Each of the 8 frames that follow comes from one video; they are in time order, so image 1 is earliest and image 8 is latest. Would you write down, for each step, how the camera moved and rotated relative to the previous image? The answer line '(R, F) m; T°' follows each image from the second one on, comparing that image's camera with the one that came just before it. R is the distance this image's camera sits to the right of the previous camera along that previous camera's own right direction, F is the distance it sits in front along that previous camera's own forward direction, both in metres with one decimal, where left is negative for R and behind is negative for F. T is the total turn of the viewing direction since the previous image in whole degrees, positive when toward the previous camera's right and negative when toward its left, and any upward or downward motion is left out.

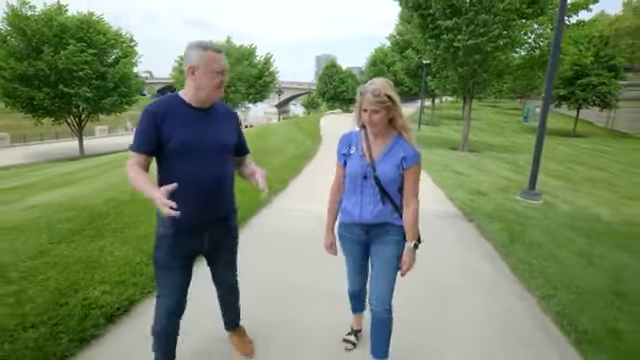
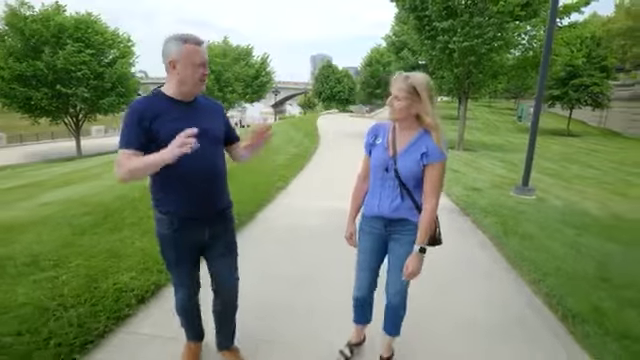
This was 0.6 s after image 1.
(-0.1, -0.3) m; +1°
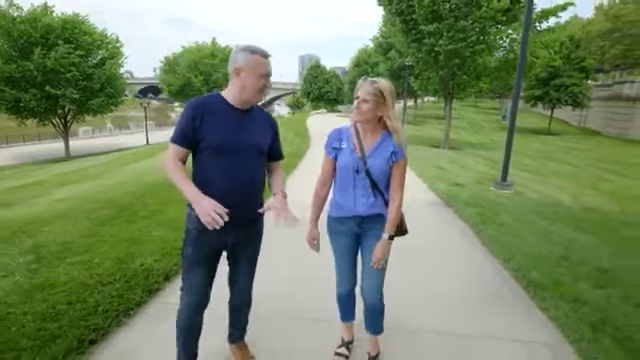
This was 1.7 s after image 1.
(-0.1, -0.6) m; +2°
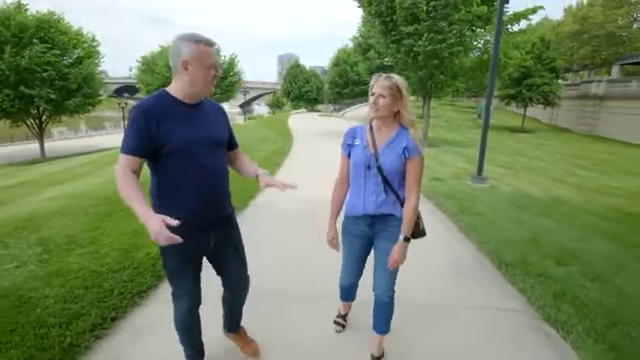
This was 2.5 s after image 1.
(-0.1, -0.4) m; +3°
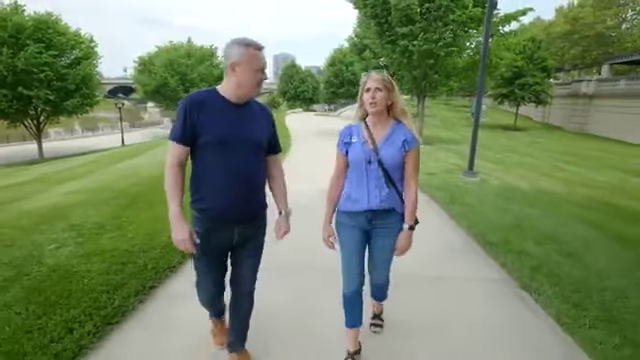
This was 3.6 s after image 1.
(-0.1, -0.6) m; +1°
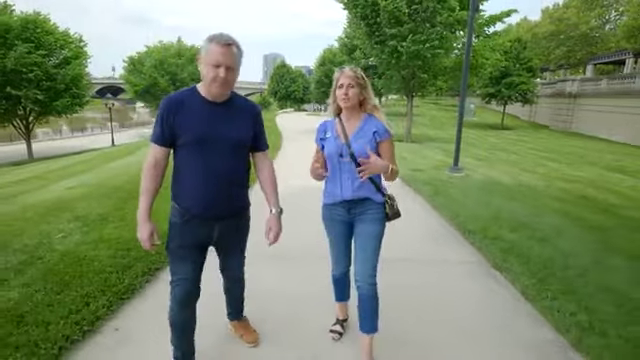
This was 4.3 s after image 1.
(0.0, -0.4) m; +1°
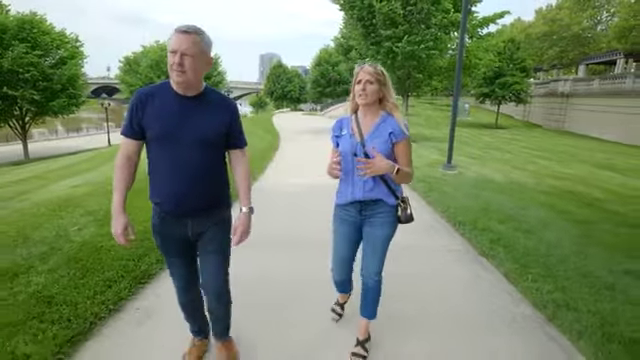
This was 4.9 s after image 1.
(-0.1, -0.3) m; +1°
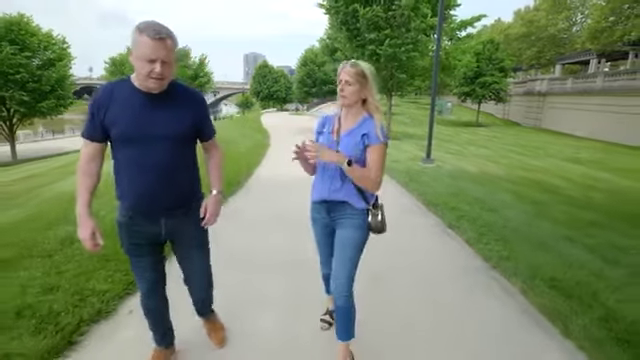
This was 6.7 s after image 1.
(-0.1, -1.0) m; +2°
